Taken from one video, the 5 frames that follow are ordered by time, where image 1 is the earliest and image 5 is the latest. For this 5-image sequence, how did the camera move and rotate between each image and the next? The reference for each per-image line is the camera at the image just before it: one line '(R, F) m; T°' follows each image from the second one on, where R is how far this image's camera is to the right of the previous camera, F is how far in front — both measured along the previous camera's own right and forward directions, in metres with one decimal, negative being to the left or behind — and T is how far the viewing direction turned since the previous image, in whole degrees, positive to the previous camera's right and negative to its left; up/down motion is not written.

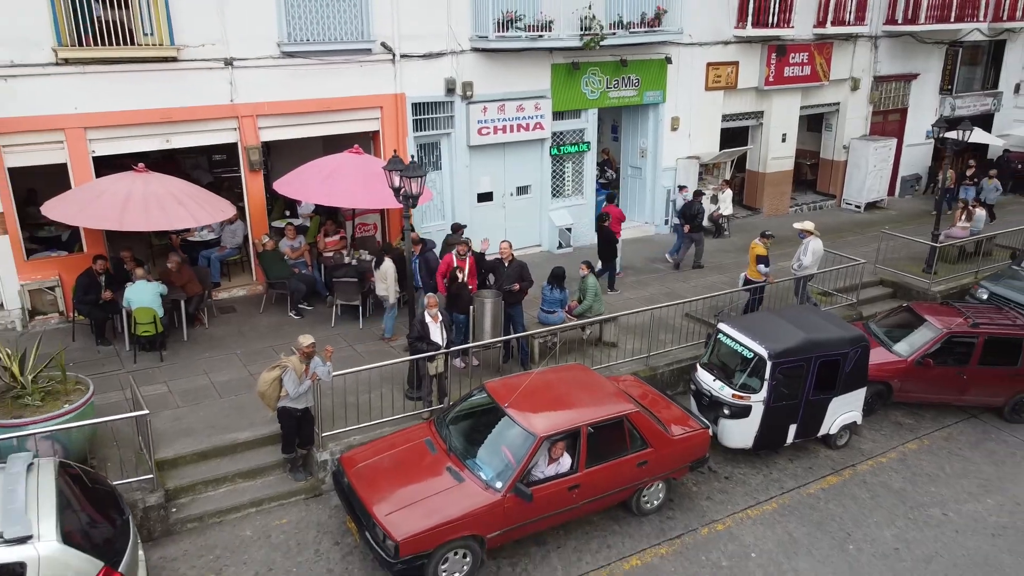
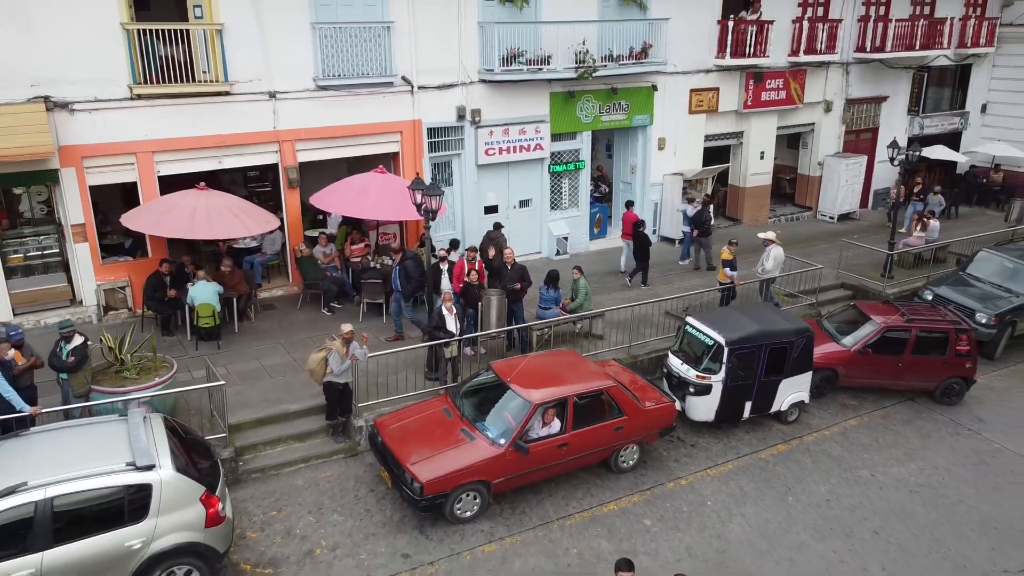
(0.0, -1.4) m; 0°
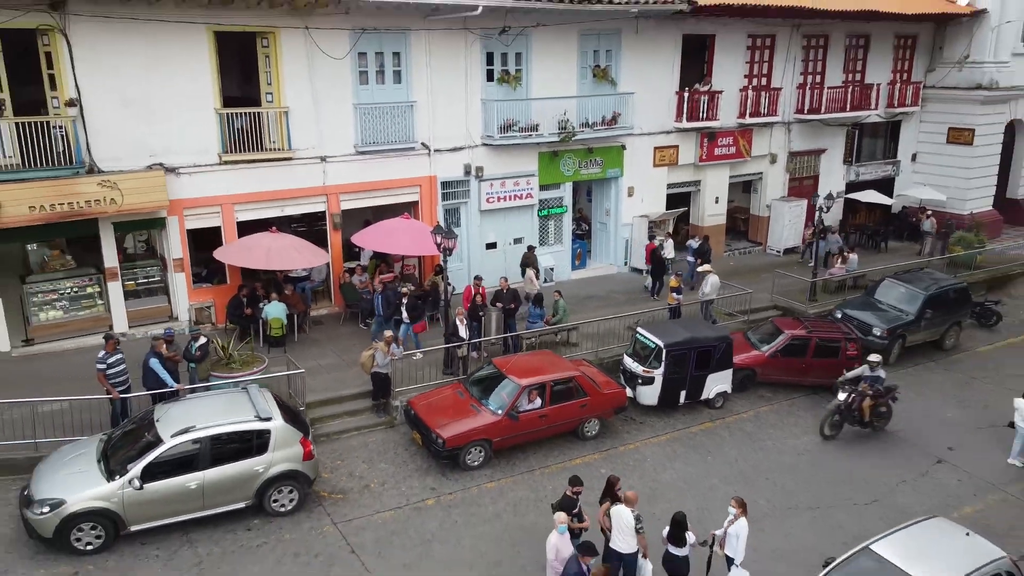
(0.0, -2.8) m; 0°
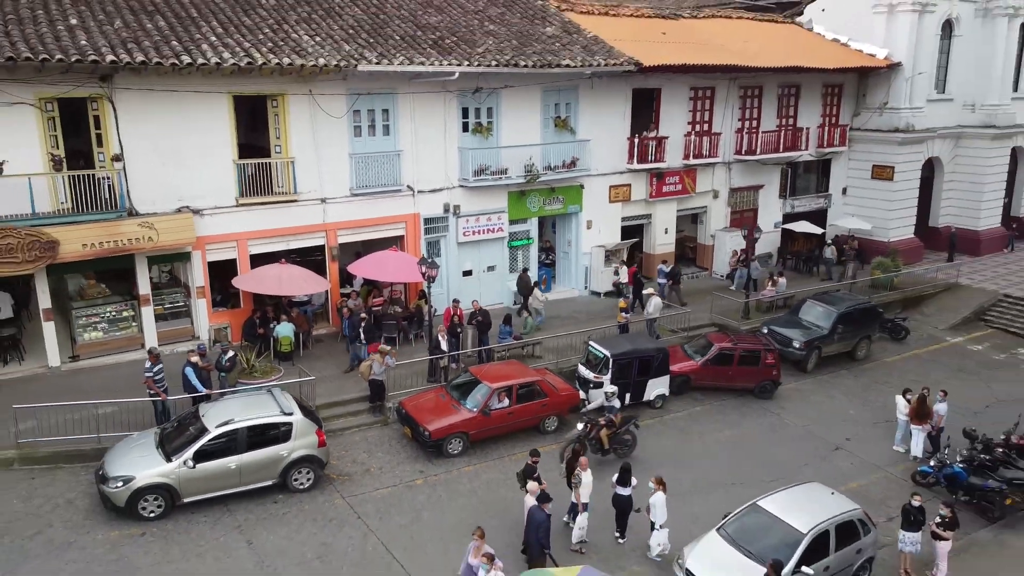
(+0.1, -2.2) m; +2°
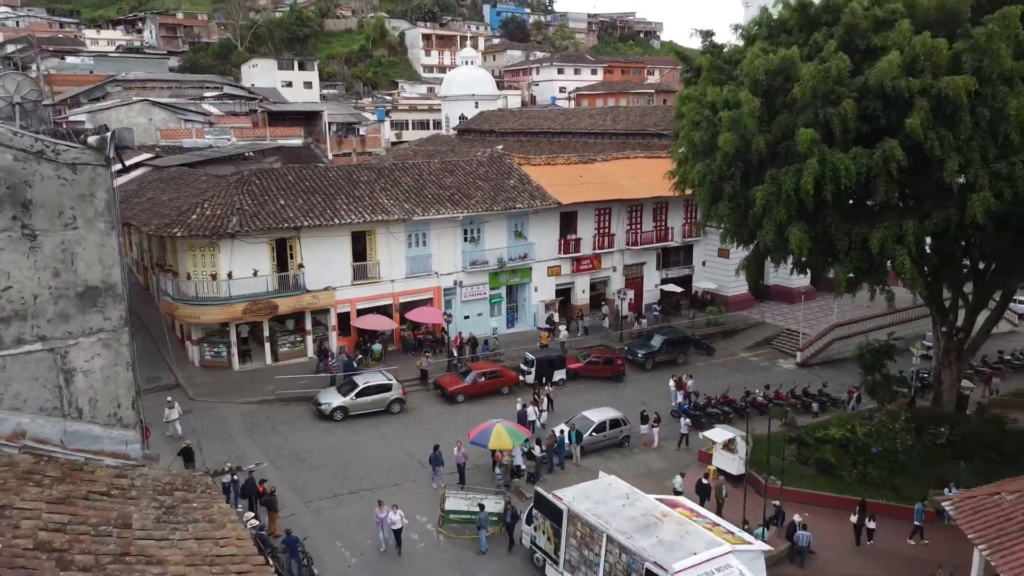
(+0.9, -14.0) m; 0°
